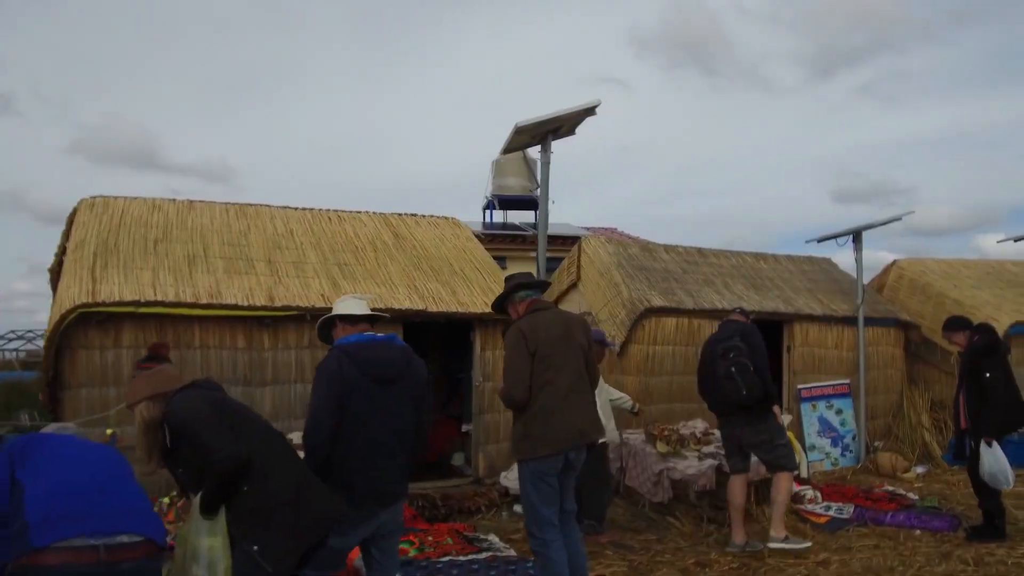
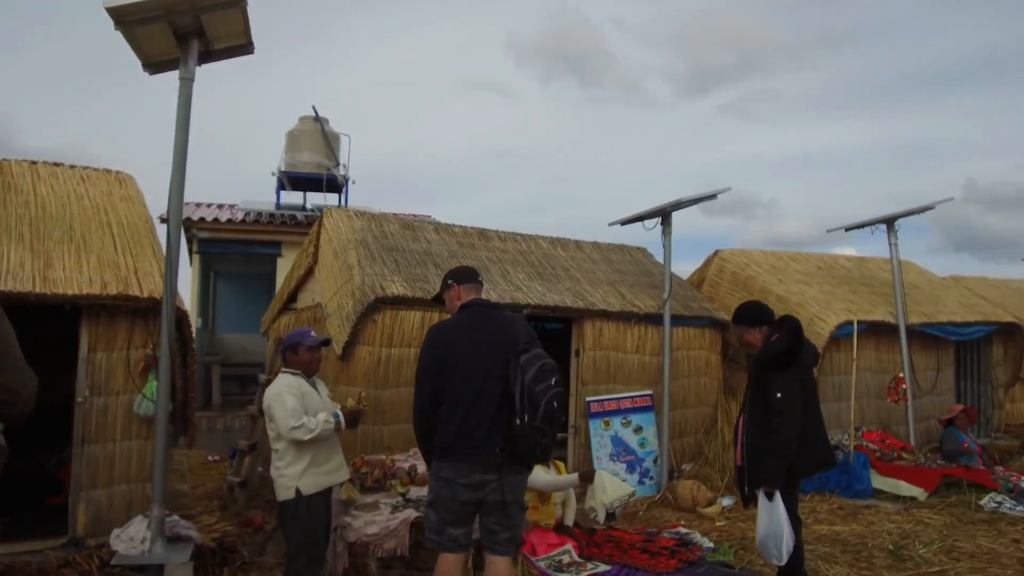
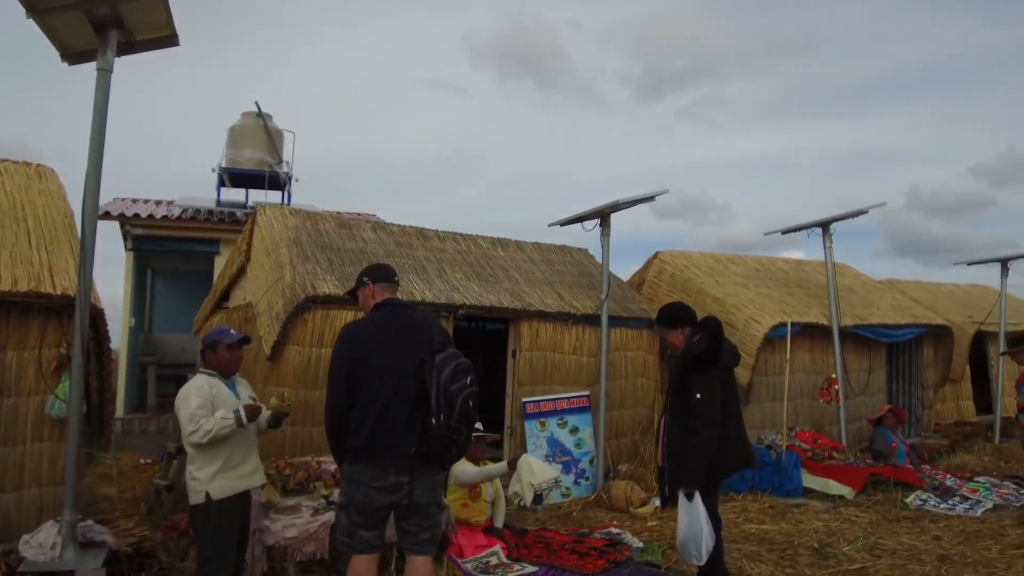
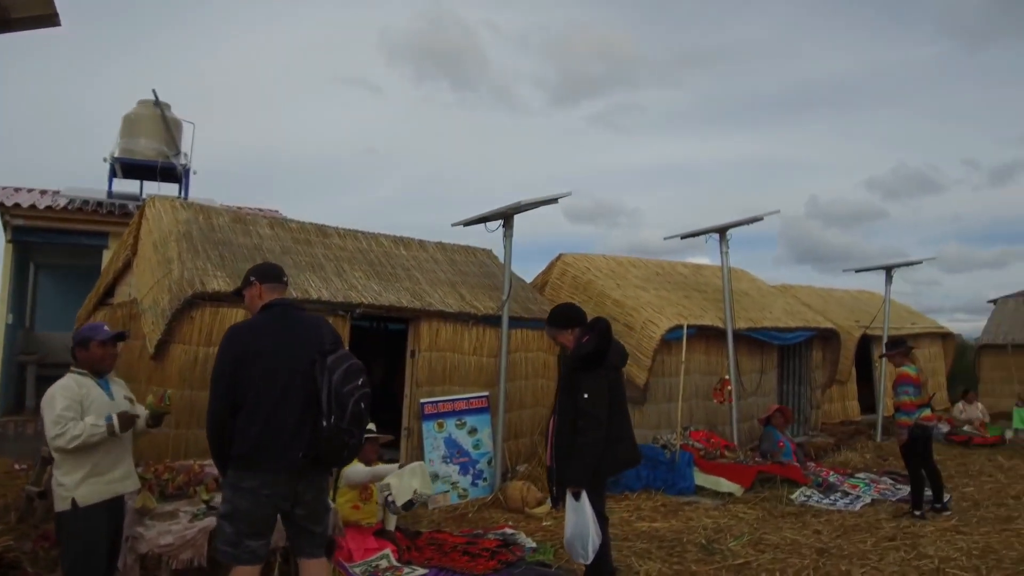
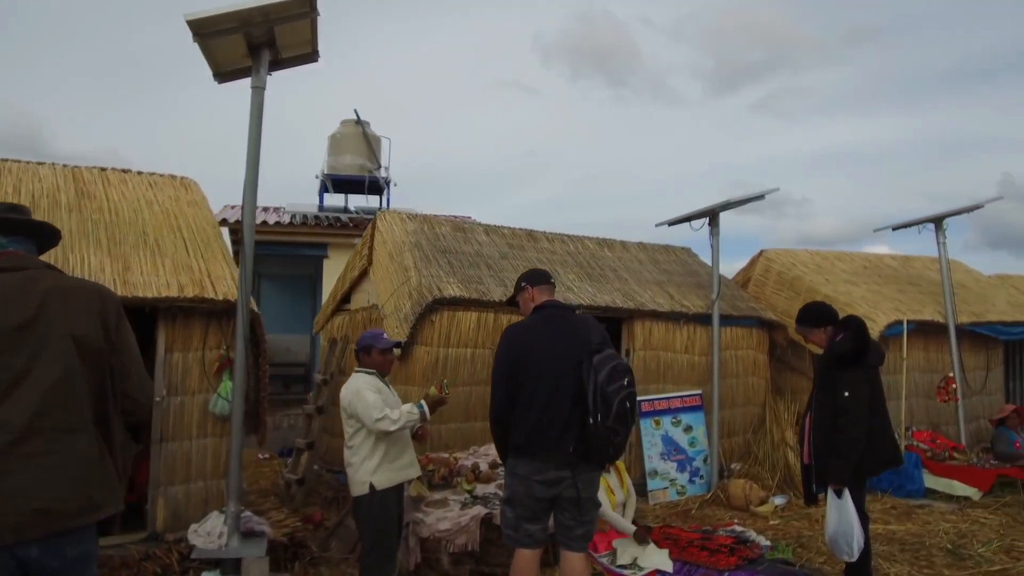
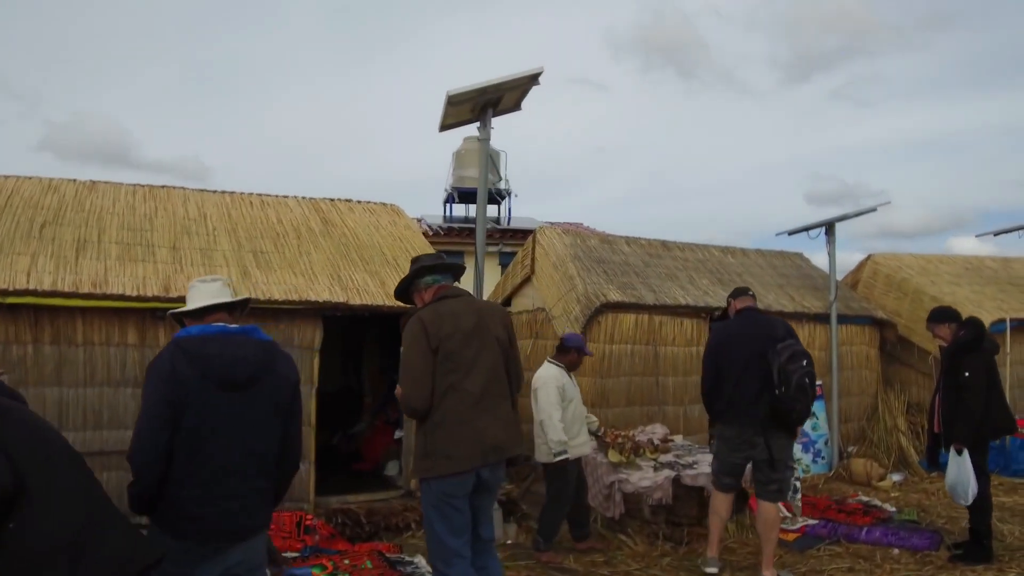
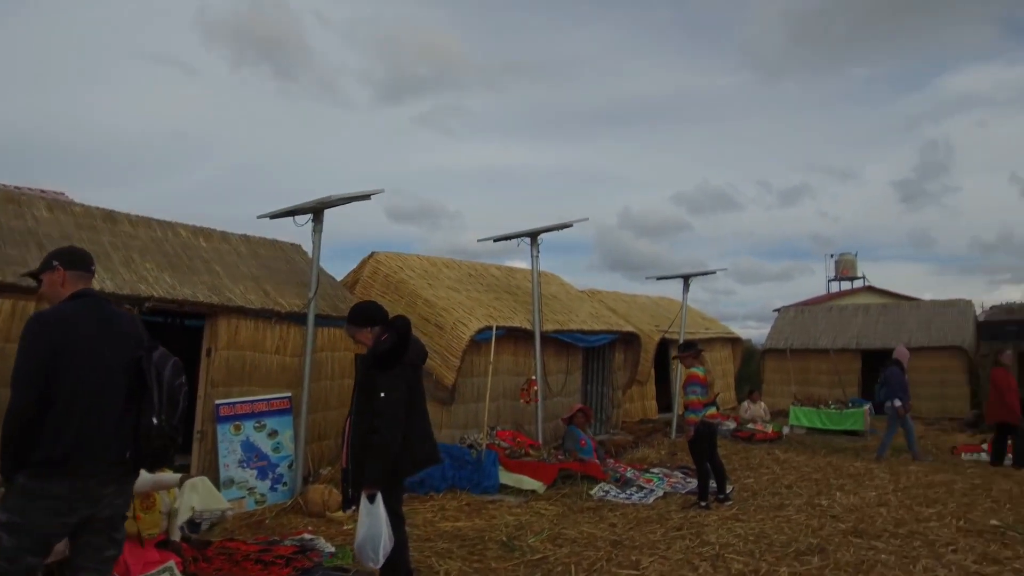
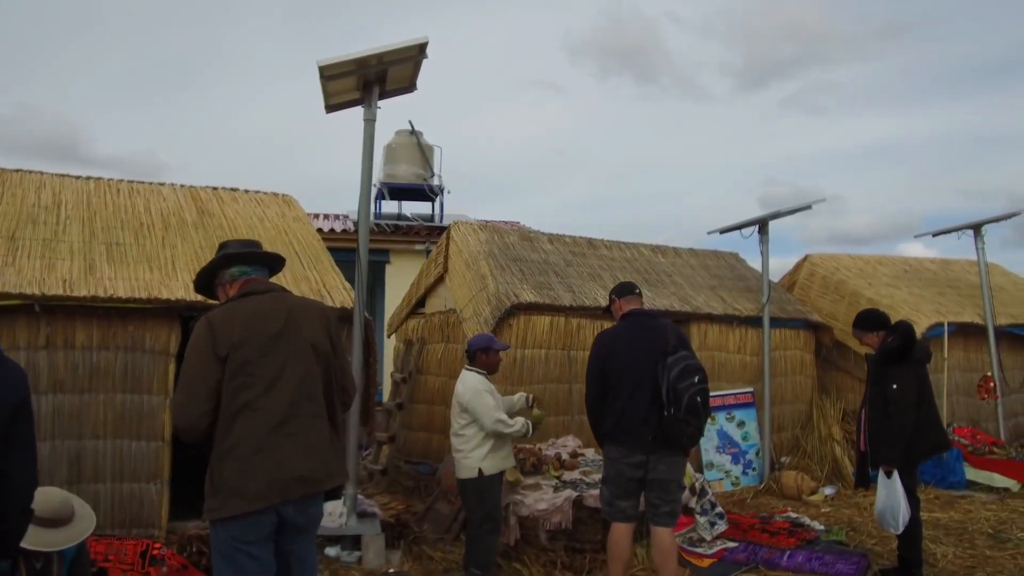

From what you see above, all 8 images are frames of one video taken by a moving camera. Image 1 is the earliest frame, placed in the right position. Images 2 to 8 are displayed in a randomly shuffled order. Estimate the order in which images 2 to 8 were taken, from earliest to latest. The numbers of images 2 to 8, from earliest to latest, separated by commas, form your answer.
6, 8, 5, 2, 3, 4, 7
